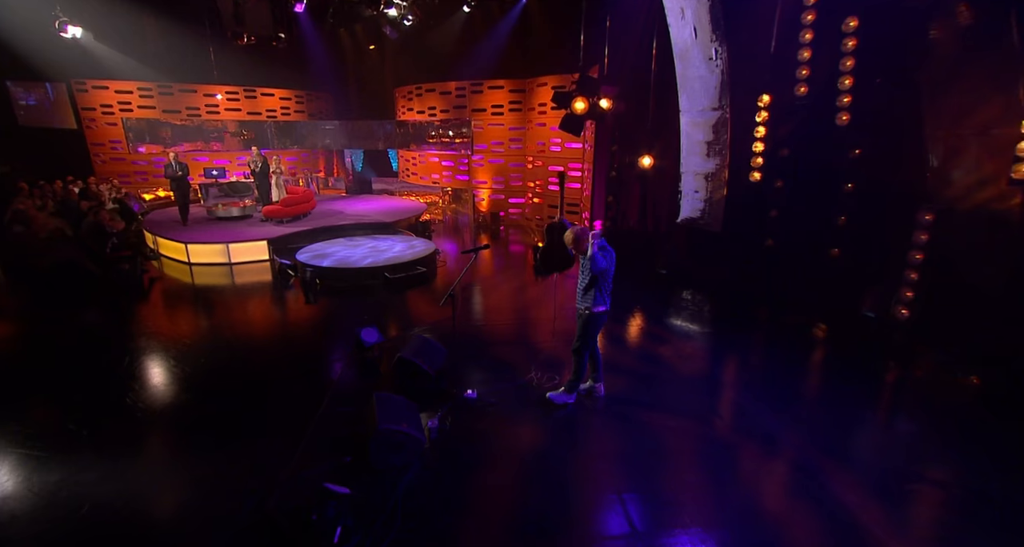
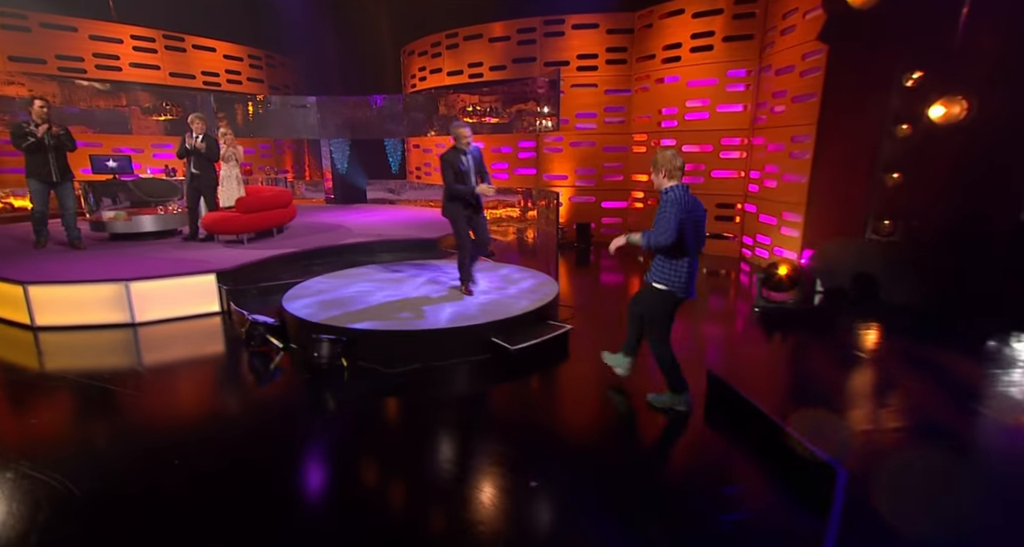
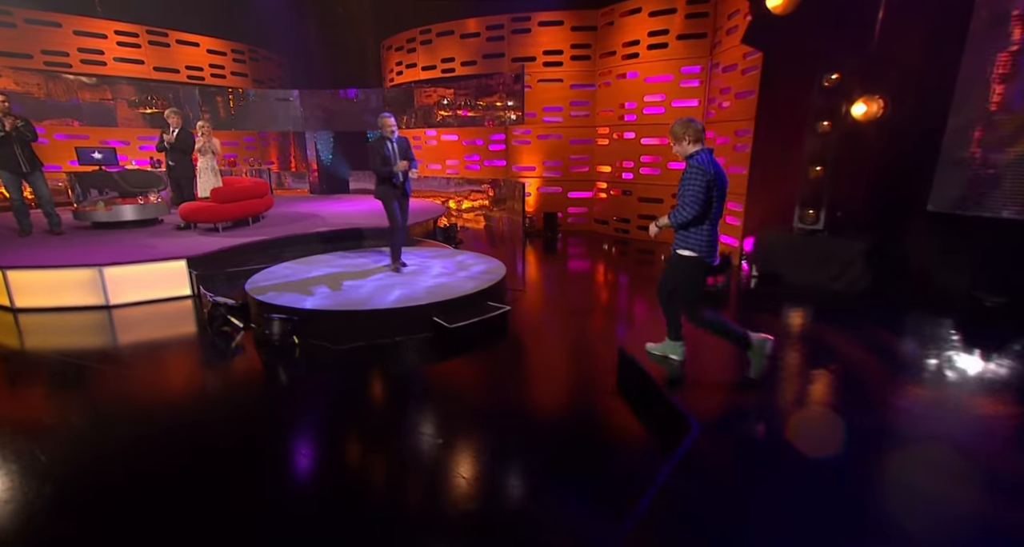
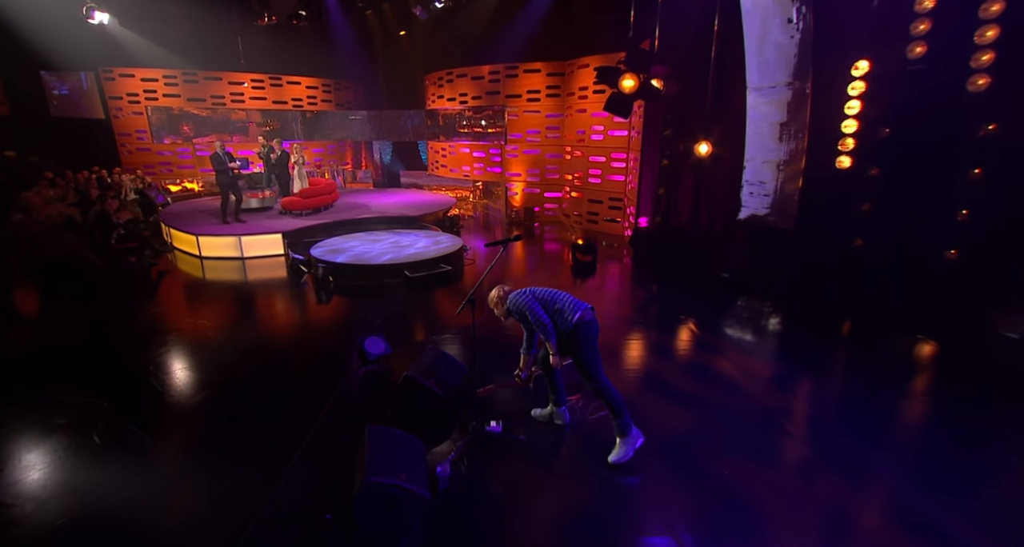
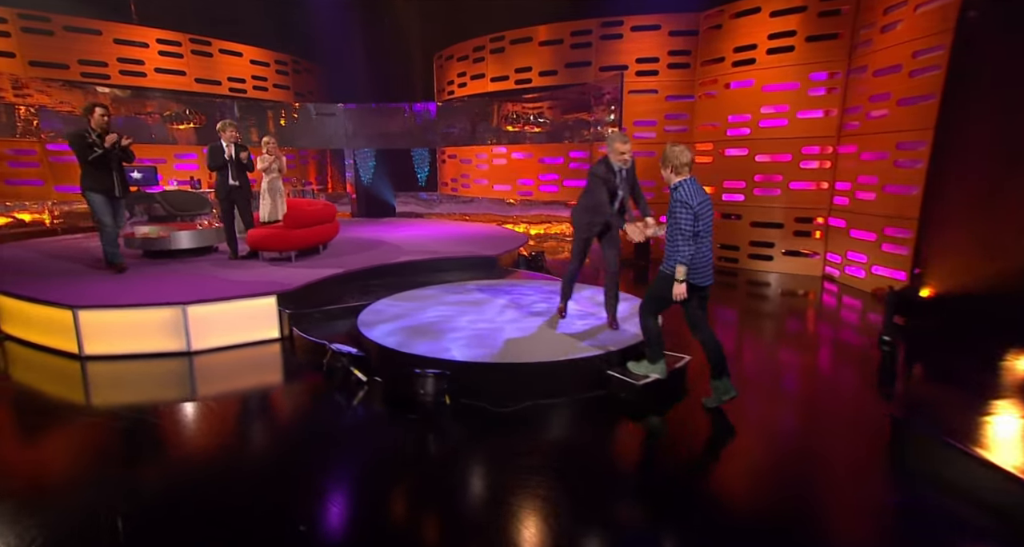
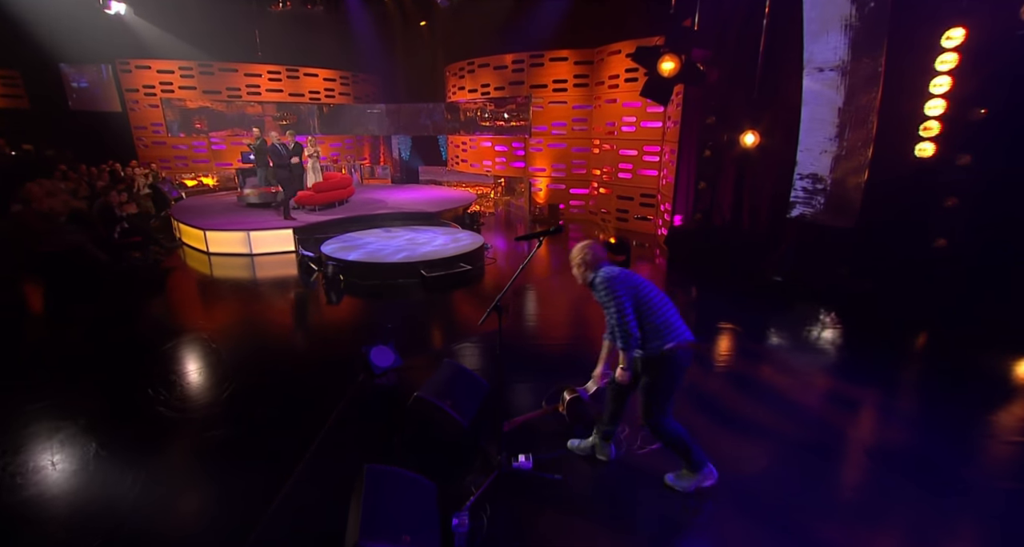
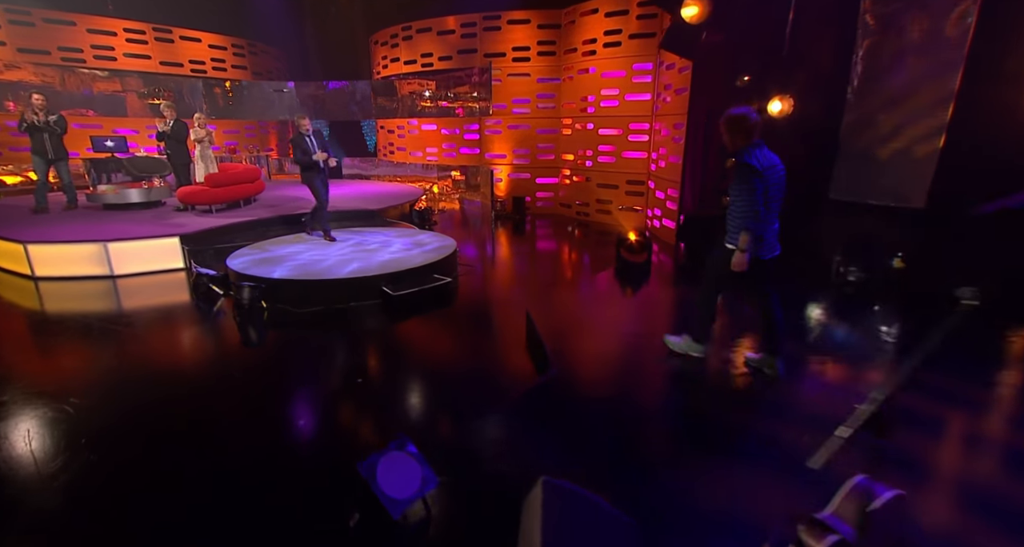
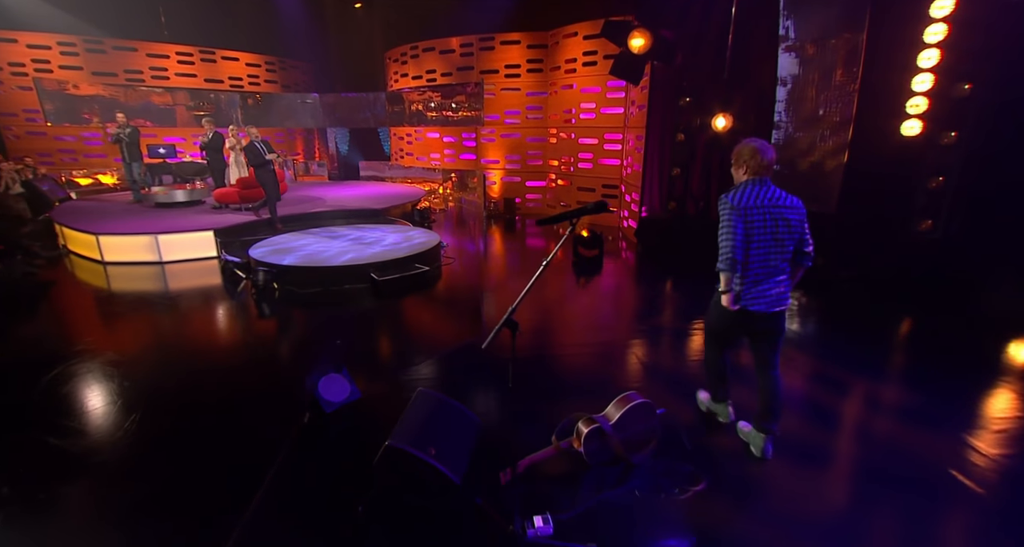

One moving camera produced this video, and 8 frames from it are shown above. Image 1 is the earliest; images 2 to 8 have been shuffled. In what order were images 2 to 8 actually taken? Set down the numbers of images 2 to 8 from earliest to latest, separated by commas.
4, 6, 8, 7, 3, 2, 5
